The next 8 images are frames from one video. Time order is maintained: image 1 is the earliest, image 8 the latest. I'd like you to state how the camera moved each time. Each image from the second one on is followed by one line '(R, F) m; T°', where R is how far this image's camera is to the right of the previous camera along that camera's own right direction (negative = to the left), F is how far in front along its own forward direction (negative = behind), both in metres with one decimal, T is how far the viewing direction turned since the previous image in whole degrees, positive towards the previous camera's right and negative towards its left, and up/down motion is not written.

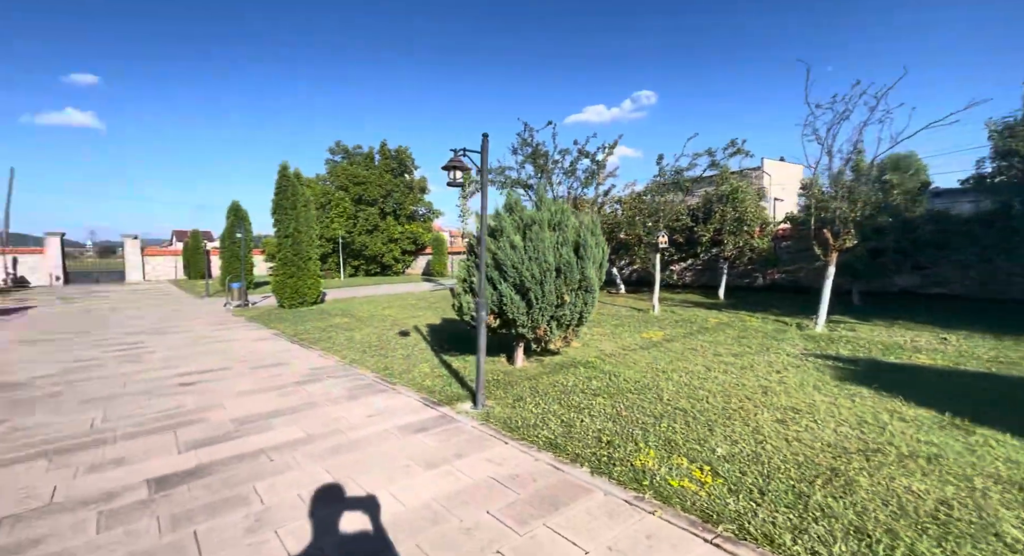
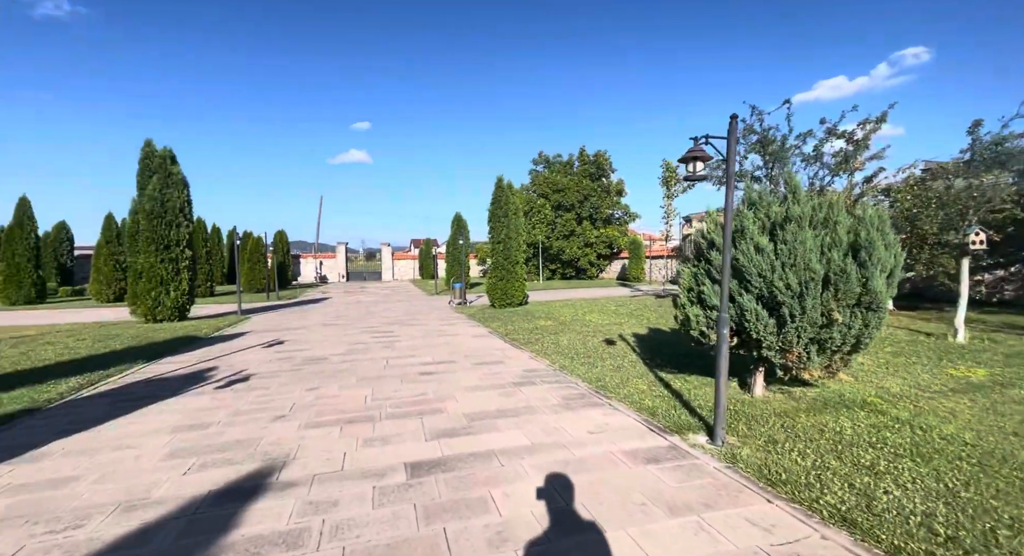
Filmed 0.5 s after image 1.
(-0.2, +0.2) m; -21°
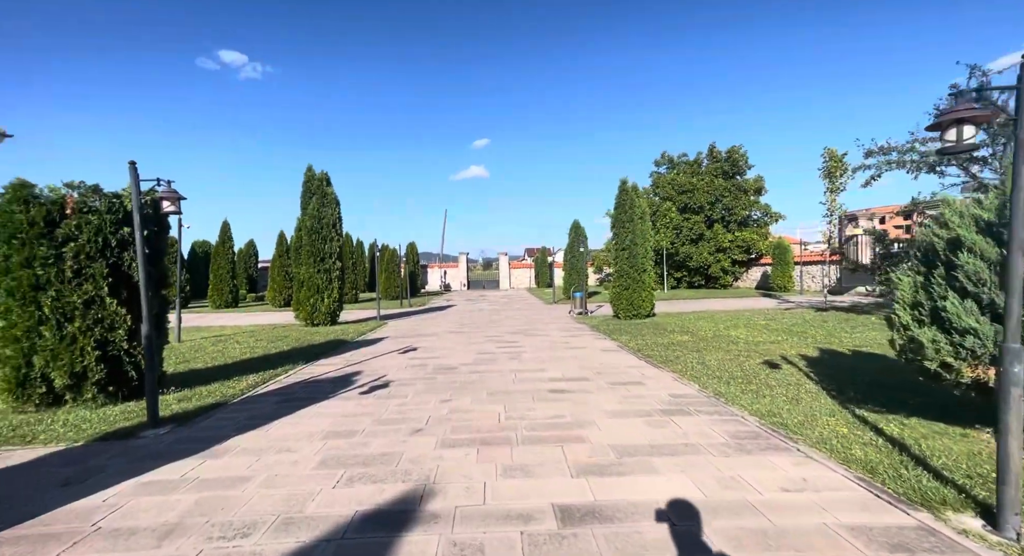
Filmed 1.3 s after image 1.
(-0.2, +0.3) m; -13°
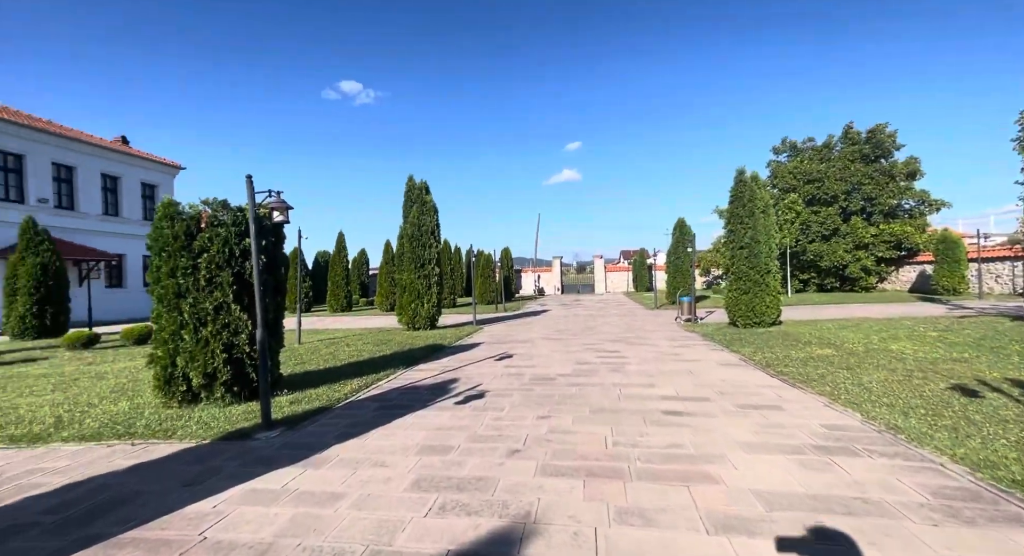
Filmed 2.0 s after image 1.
(-0.1, +0.4) m; -11°
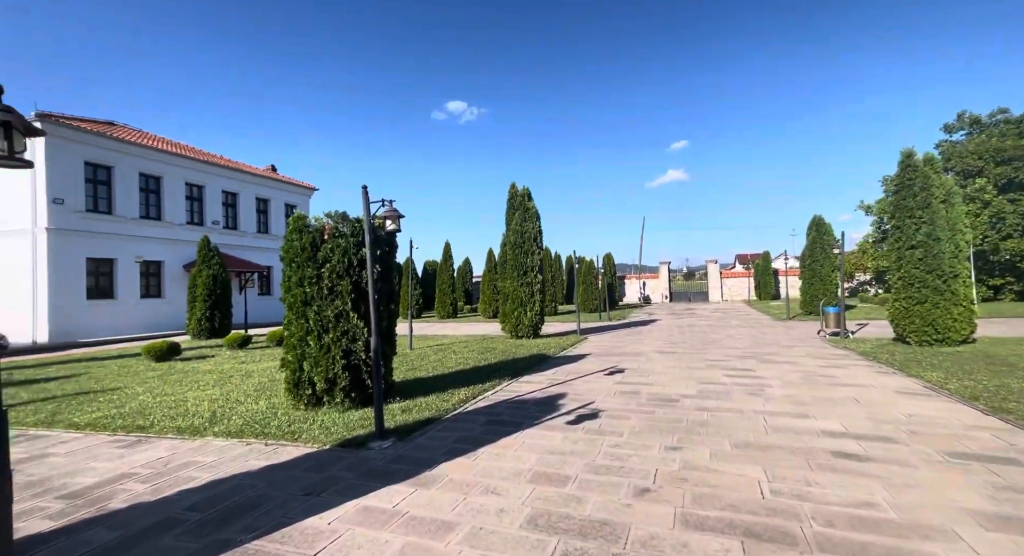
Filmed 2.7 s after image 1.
(-0.1, +0.4) m; -11°
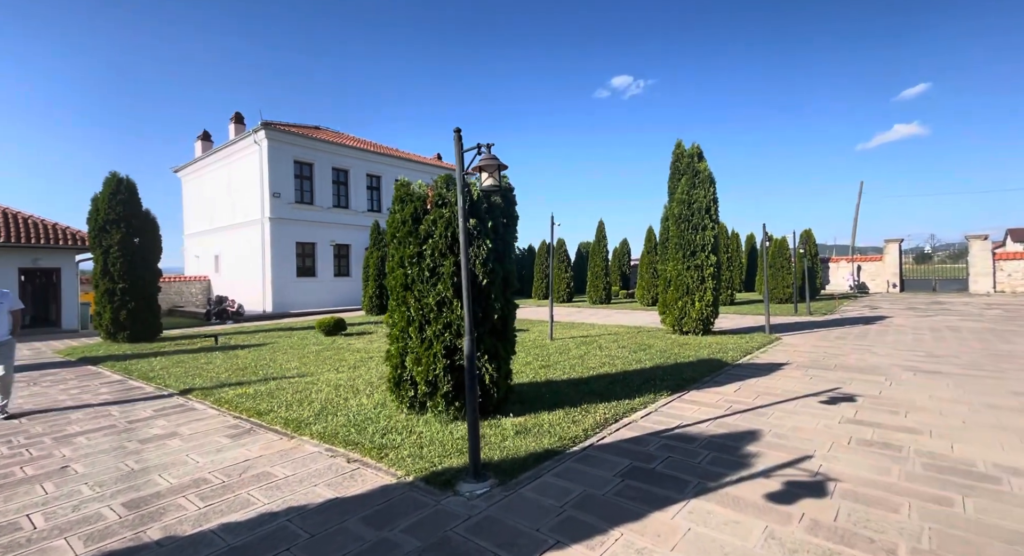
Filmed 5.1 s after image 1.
(0.0, +1.7) m; -19°
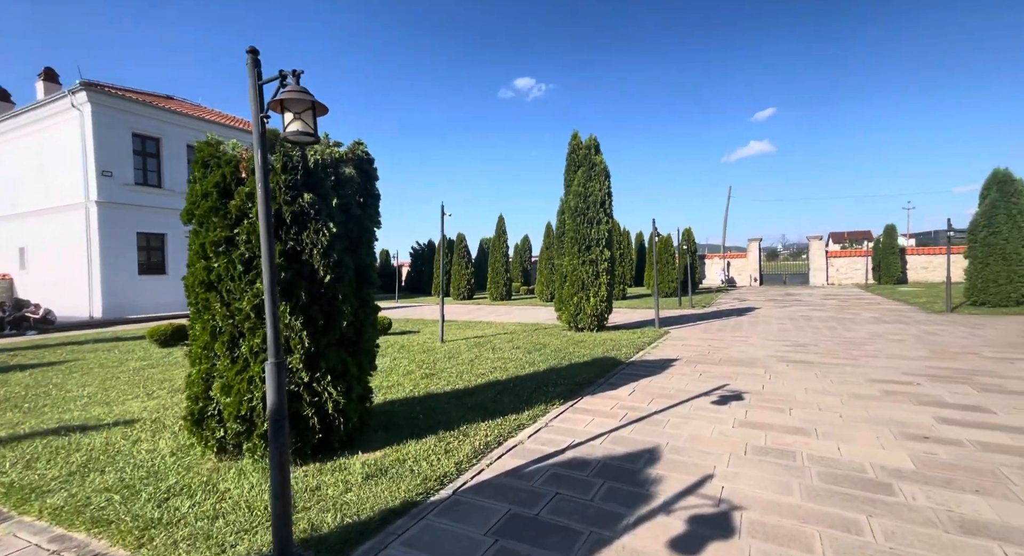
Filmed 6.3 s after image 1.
(+0.3, +0.8) m; +12°
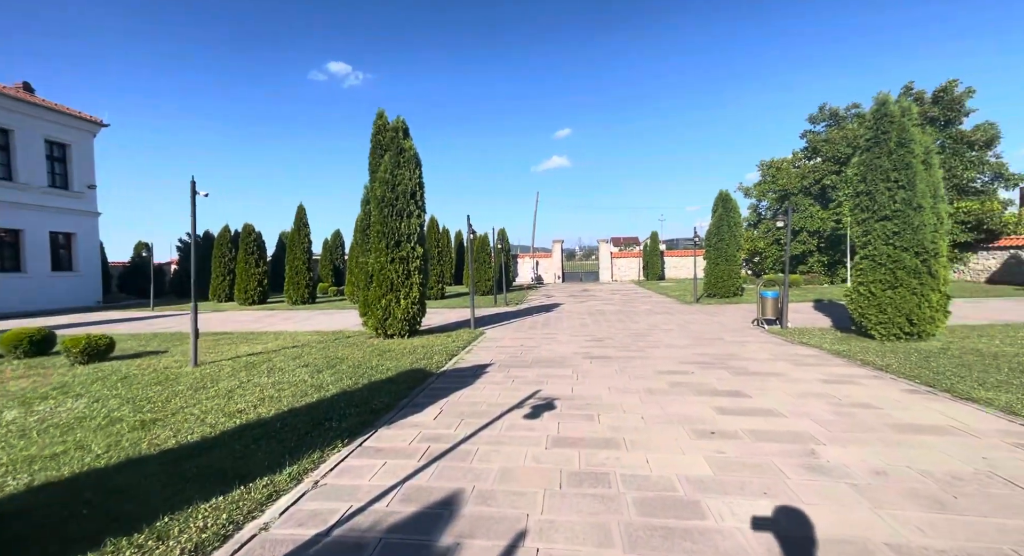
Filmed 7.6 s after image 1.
(+0.4, +1.0) m; +20°
